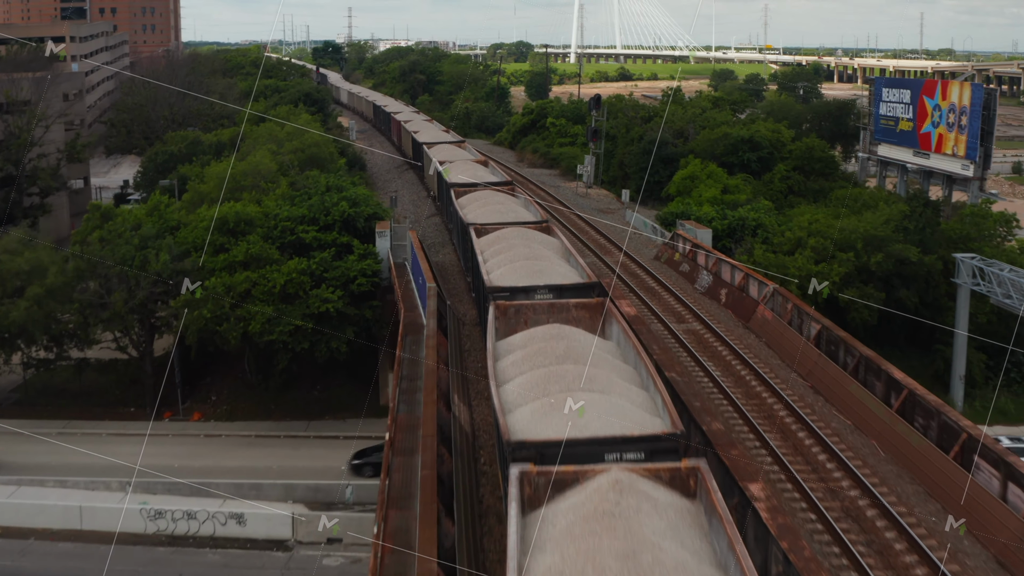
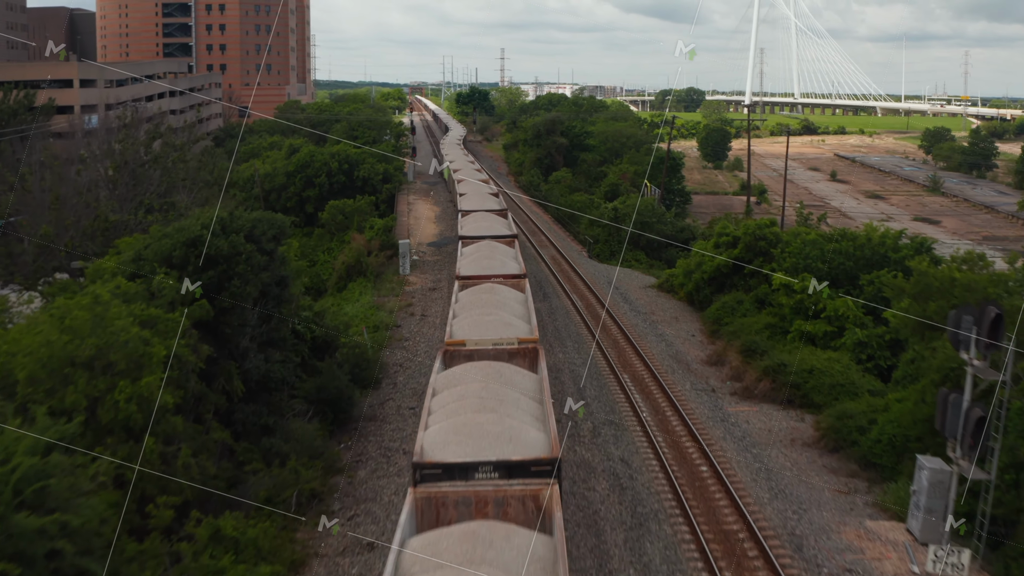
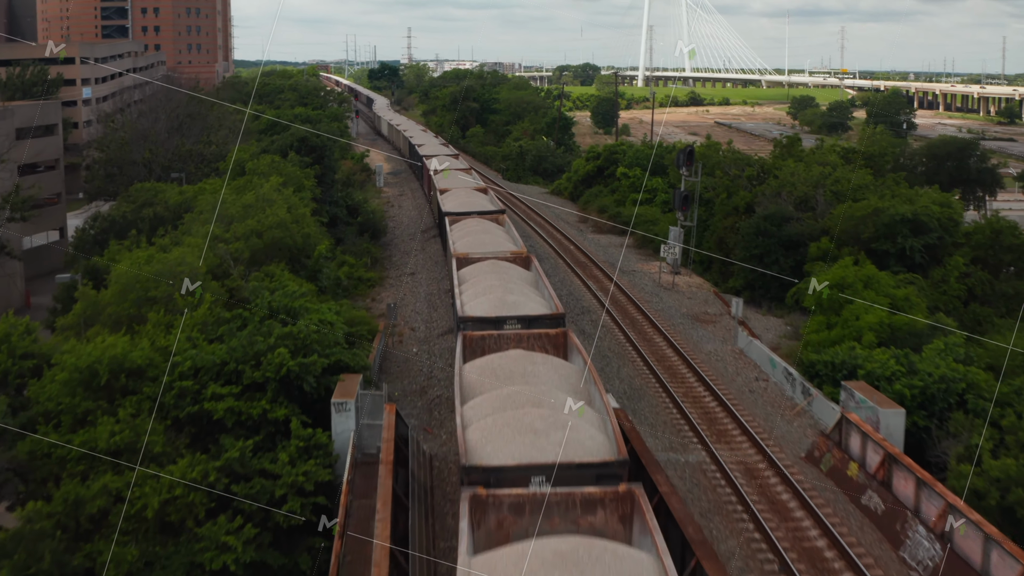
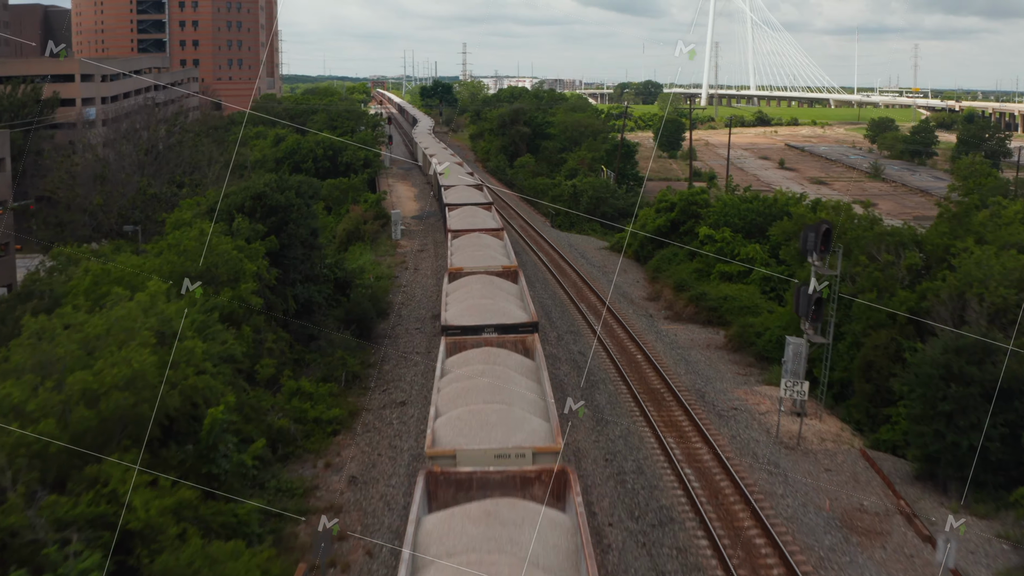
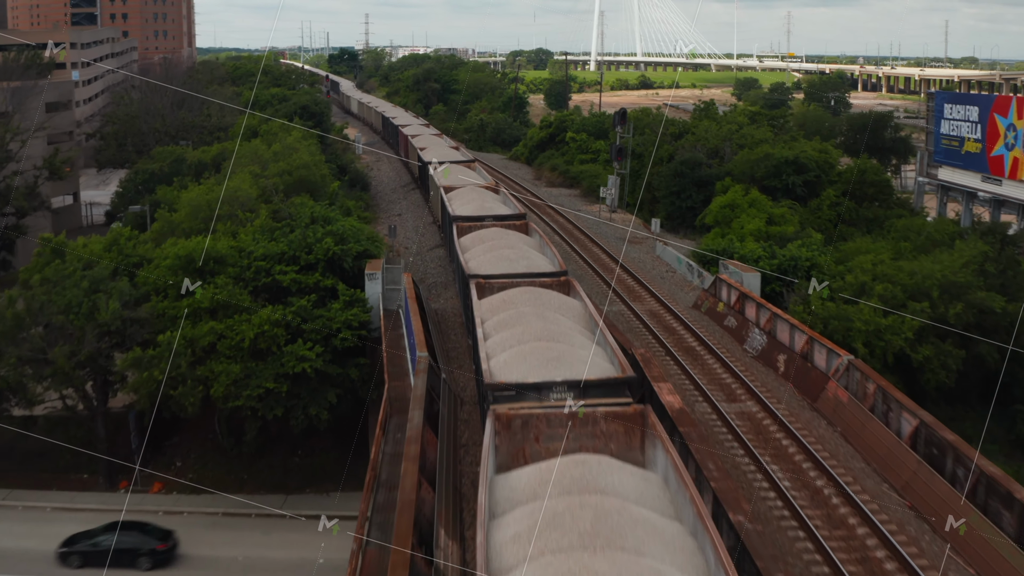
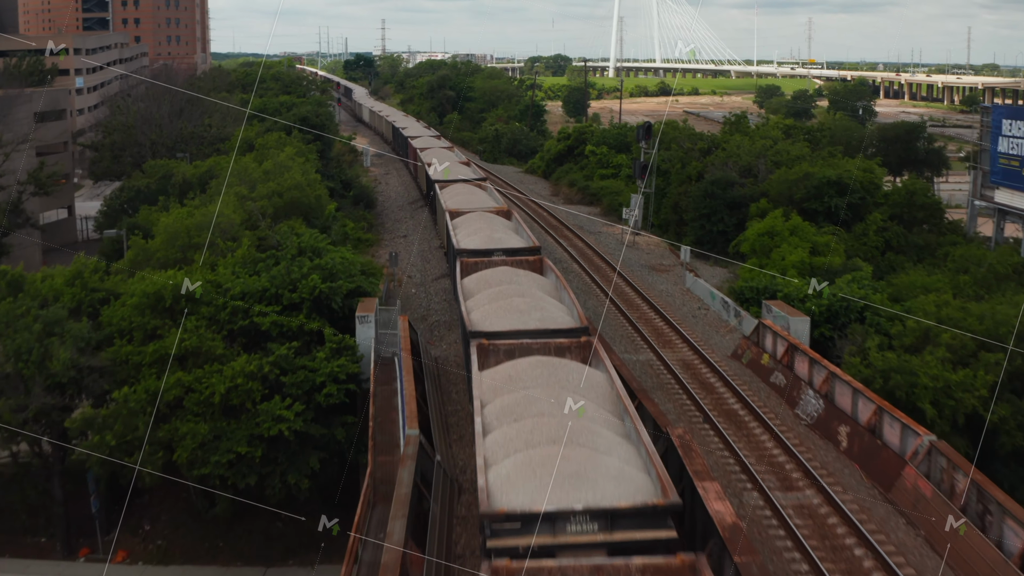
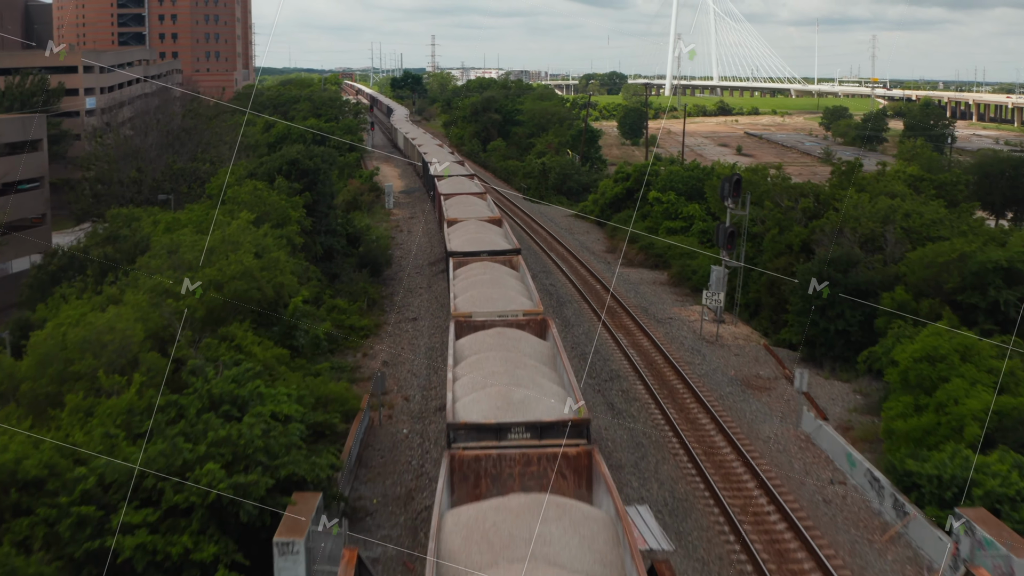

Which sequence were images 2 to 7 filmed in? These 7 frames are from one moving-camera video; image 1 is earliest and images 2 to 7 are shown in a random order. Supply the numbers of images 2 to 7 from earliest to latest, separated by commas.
5, 6, 3, 7, 4, 2
